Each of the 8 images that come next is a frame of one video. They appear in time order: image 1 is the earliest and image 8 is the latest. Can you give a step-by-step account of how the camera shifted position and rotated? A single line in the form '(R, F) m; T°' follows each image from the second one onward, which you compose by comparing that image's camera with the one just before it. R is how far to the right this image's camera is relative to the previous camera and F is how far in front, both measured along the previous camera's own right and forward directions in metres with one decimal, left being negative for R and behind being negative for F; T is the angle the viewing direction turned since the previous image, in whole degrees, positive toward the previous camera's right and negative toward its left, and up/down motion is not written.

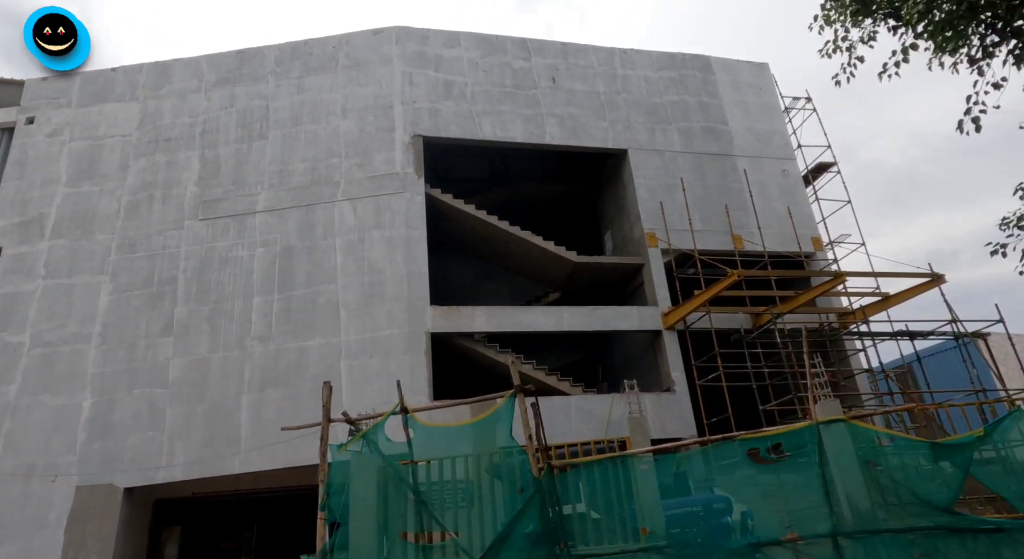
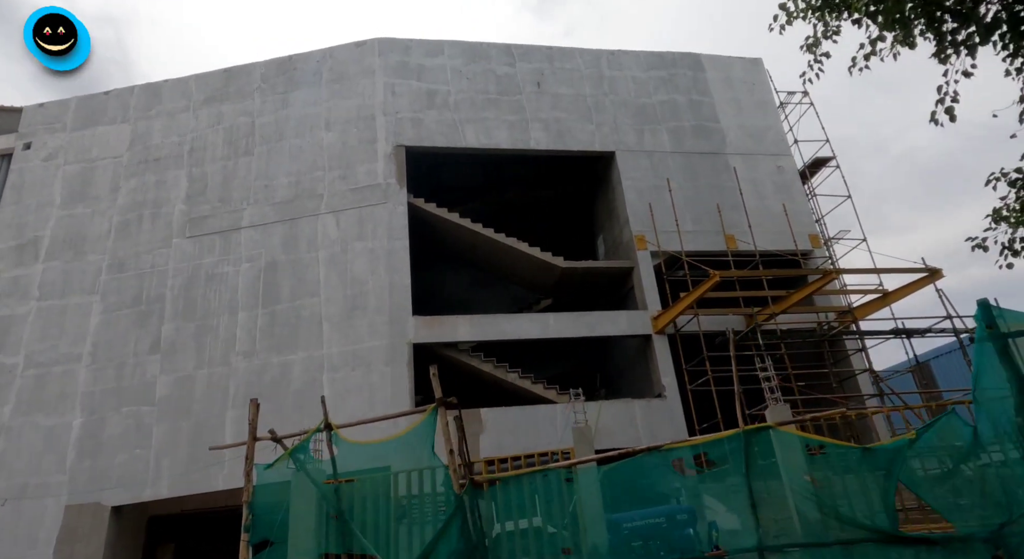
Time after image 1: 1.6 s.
(+1.3, +0.3) m; -2°
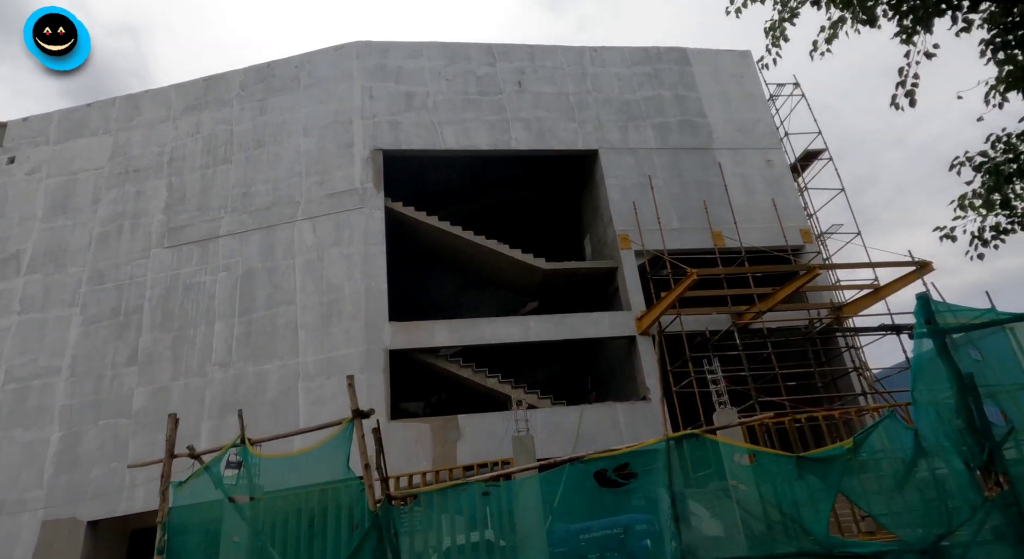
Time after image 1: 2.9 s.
(+1.1, +0.4) m; -1°
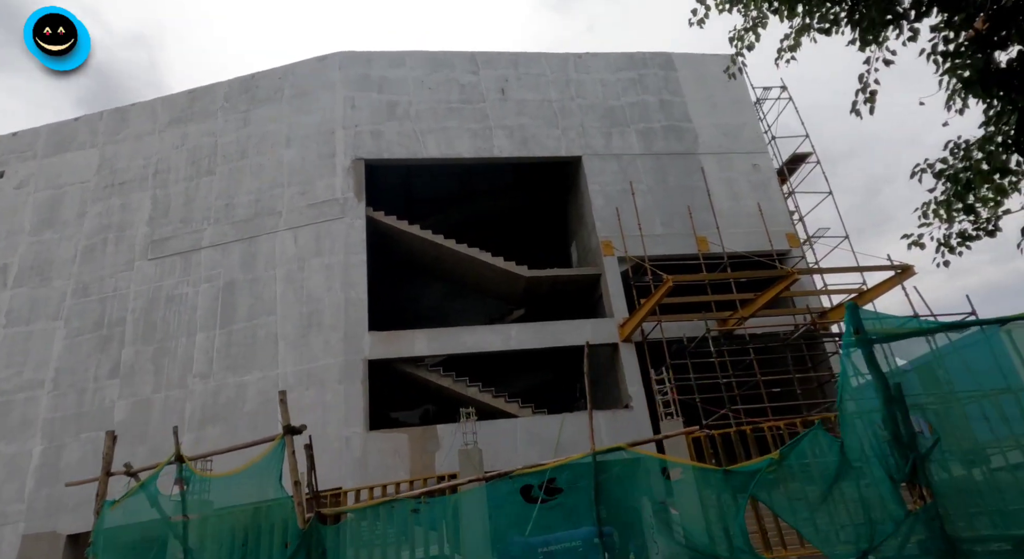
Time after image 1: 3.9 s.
(+0.8, +0.1) m; -1°
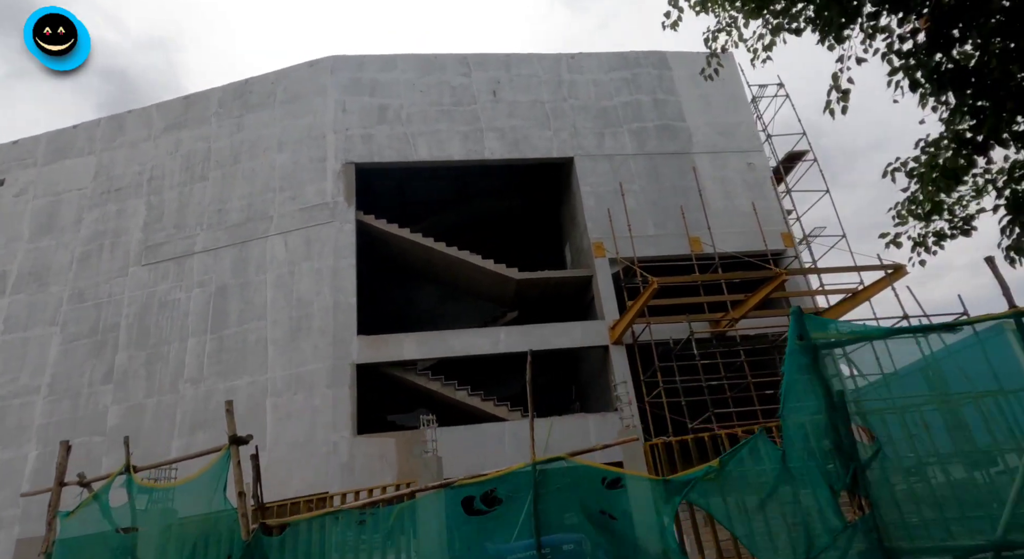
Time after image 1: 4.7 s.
(+0.8, +0.1) m; -1°
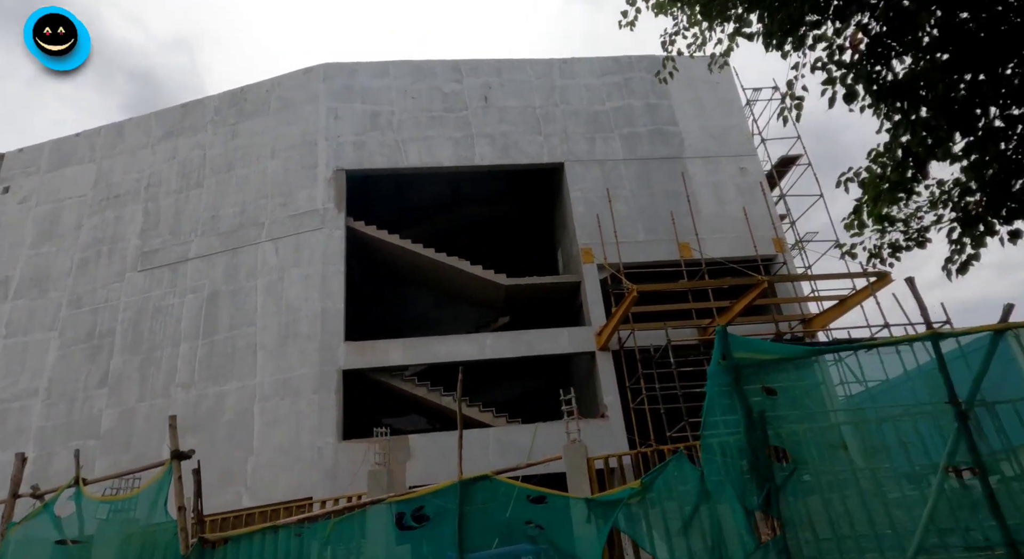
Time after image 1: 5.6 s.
(+0.9, -0.1) m; -2°
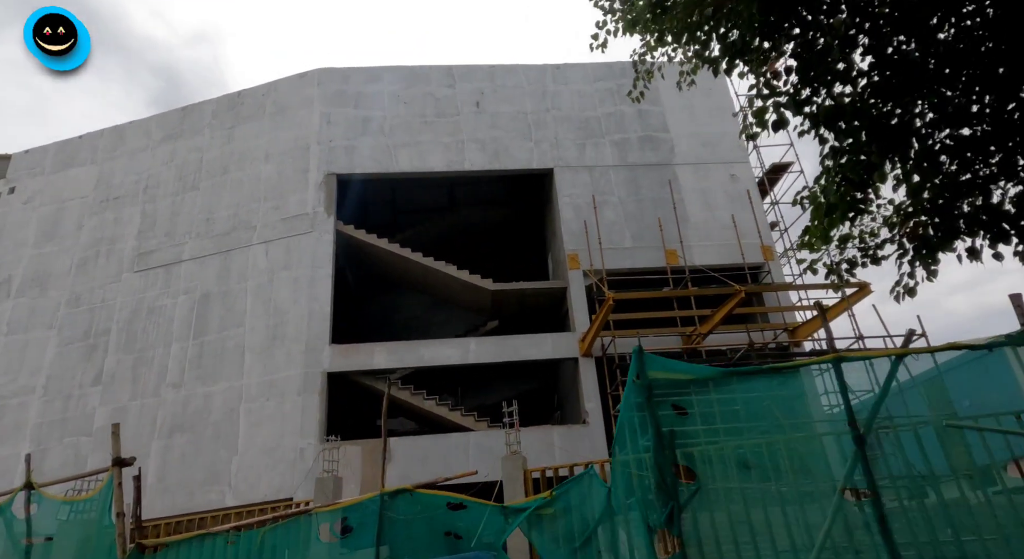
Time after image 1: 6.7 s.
(+1.0, -0.1) m; -2°
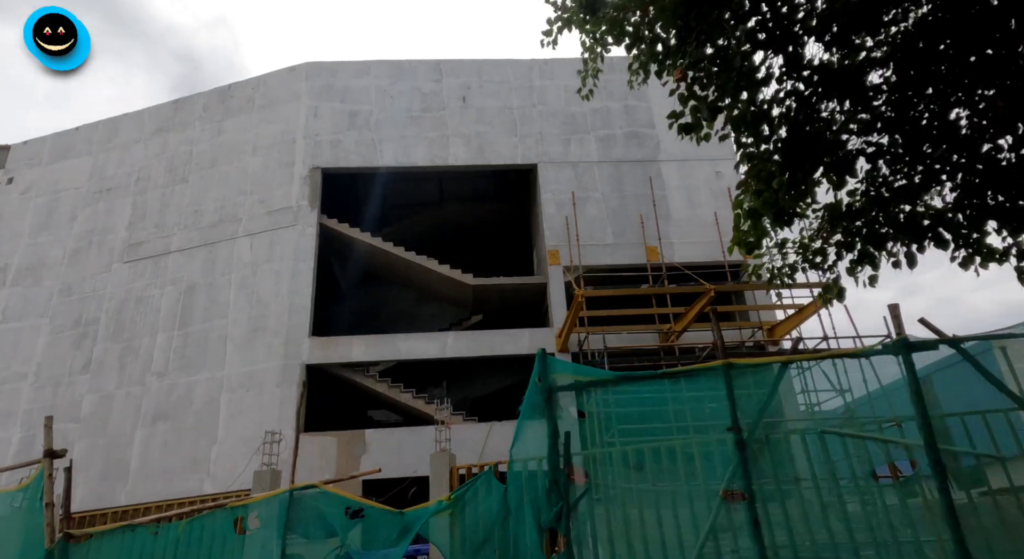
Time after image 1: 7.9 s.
(+1.1, -0.1) m; -1°
